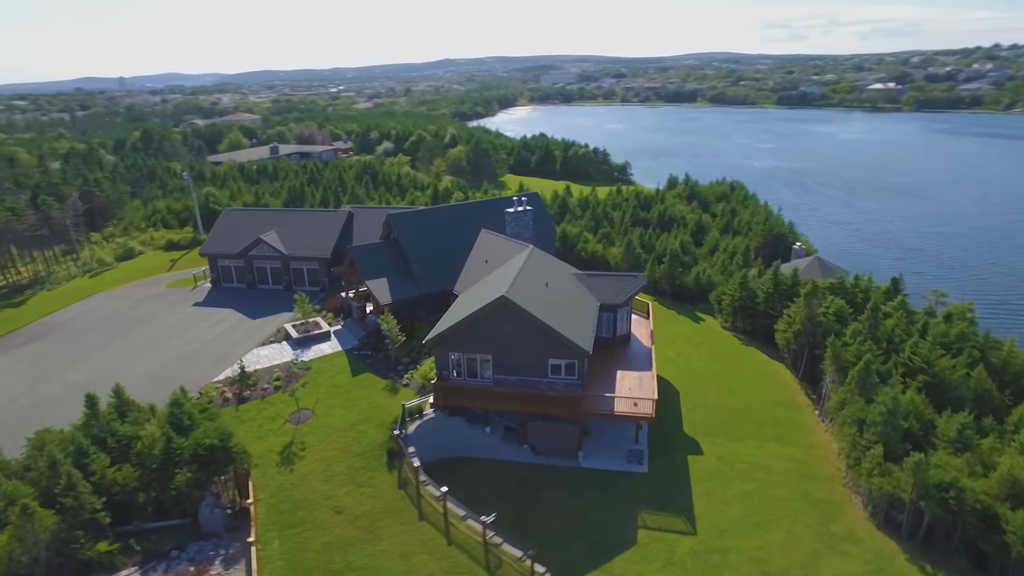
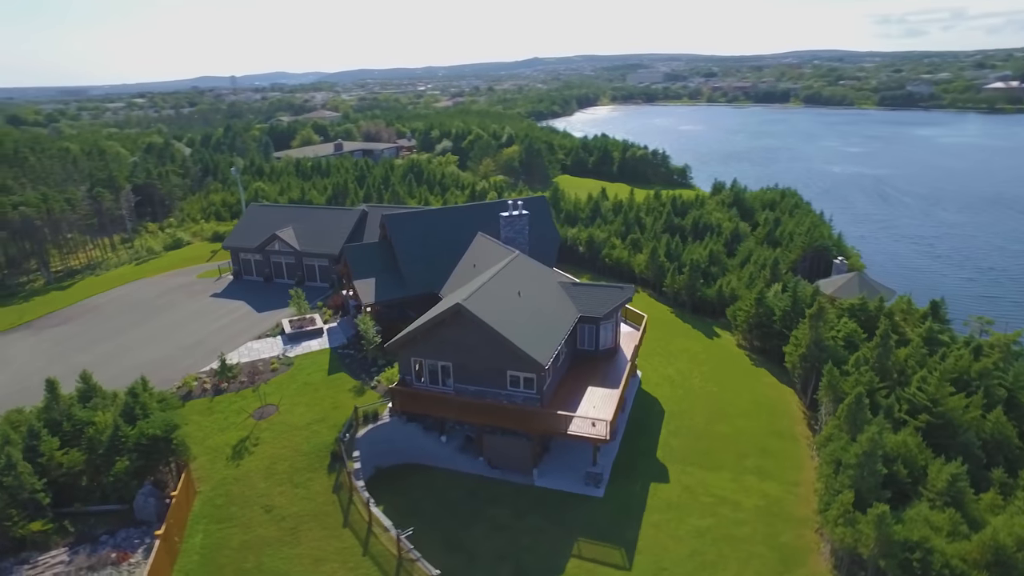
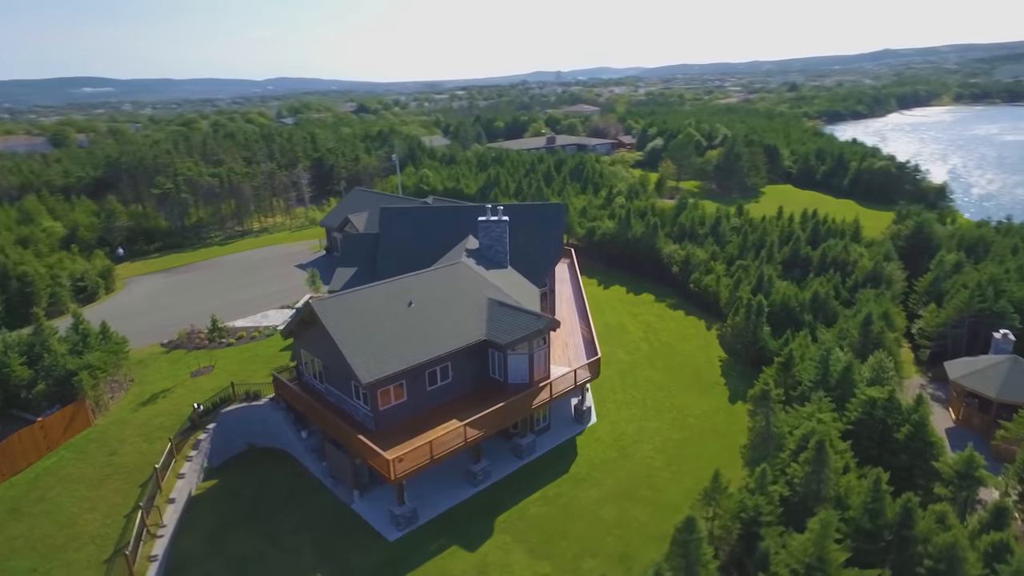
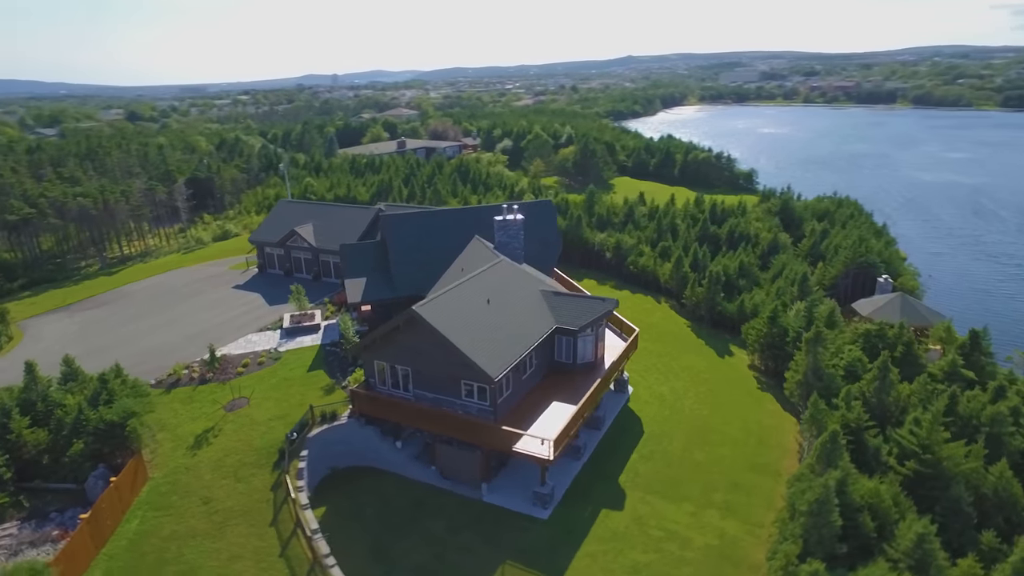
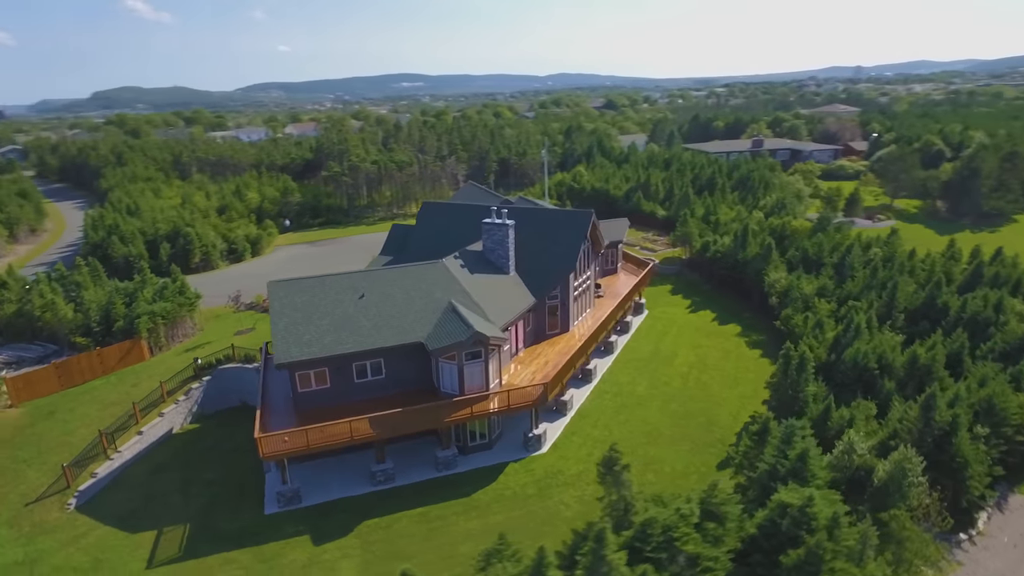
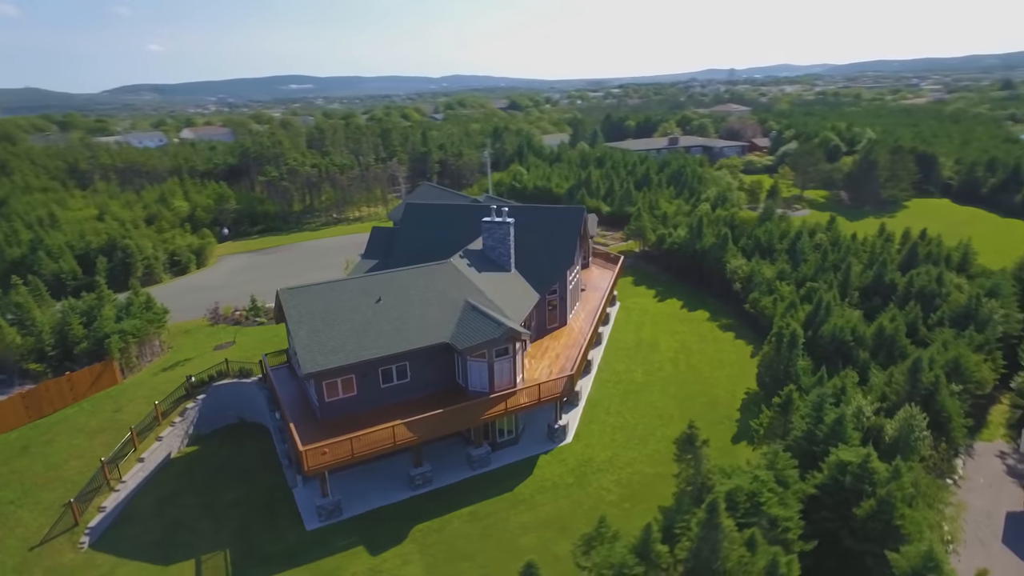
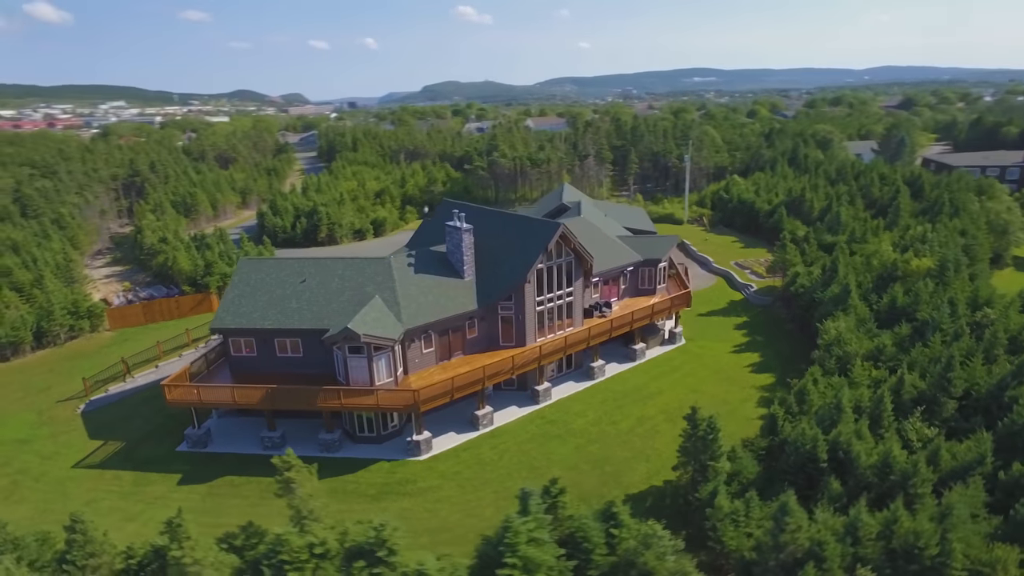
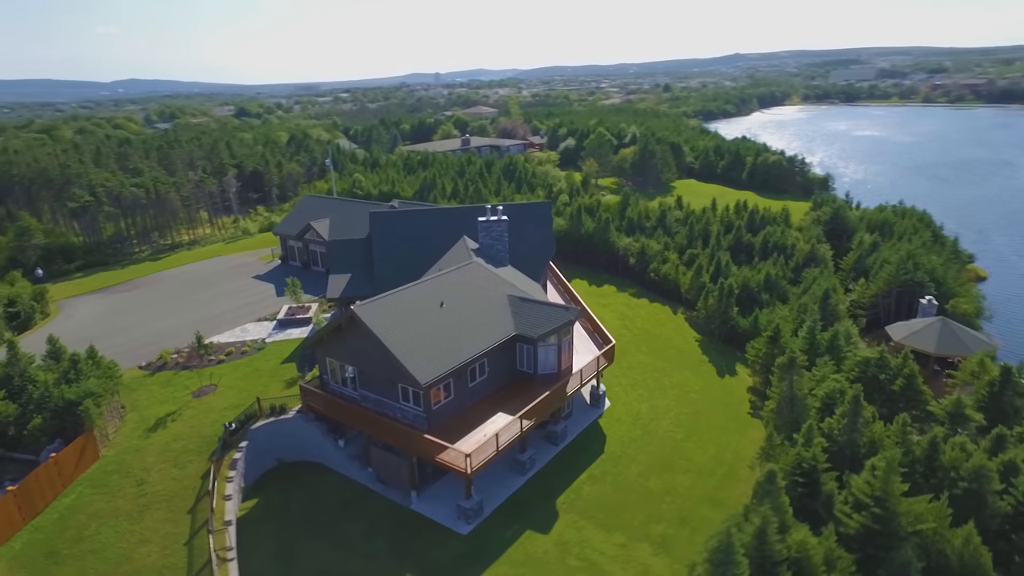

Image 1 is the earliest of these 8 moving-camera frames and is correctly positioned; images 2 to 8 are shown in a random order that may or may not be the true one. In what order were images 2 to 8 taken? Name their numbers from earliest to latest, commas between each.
2, 4, 8, 3, 6, 5, 7
